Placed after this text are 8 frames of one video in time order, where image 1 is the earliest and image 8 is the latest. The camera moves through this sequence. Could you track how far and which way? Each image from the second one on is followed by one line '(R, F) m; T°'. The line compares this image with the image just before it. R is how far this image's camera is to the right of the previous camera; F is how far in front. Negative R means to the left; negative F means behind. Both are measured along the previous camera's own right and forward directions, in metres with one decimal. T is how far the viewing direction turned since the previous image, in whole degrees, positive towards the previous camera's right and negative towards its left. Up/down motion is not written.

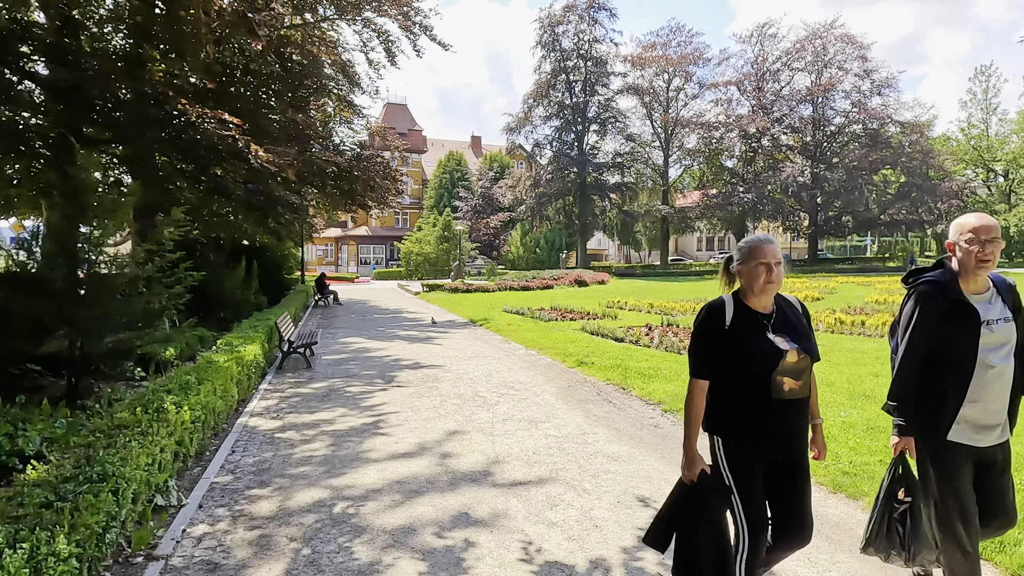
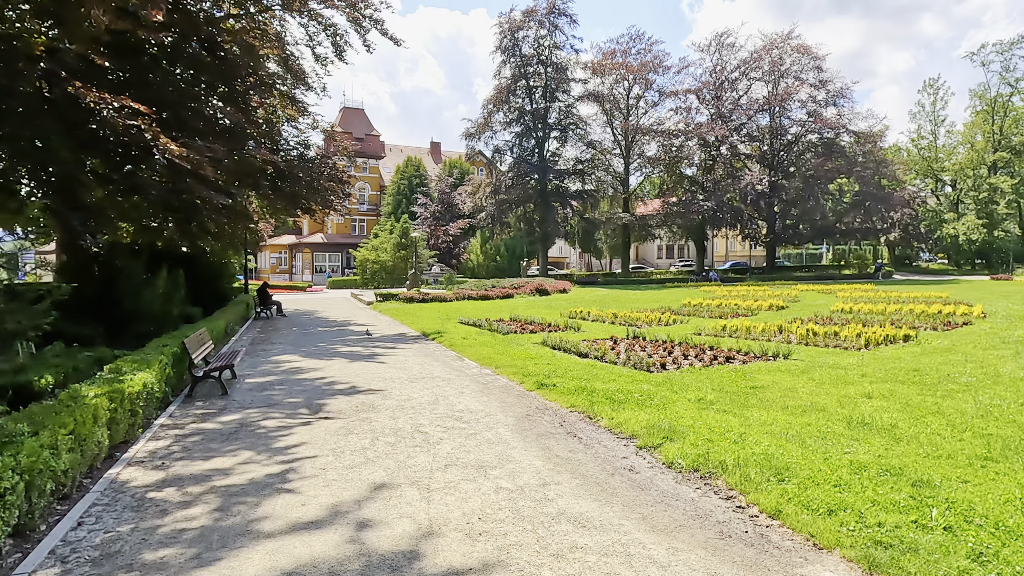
(+0.1, +1.1) m; +3°
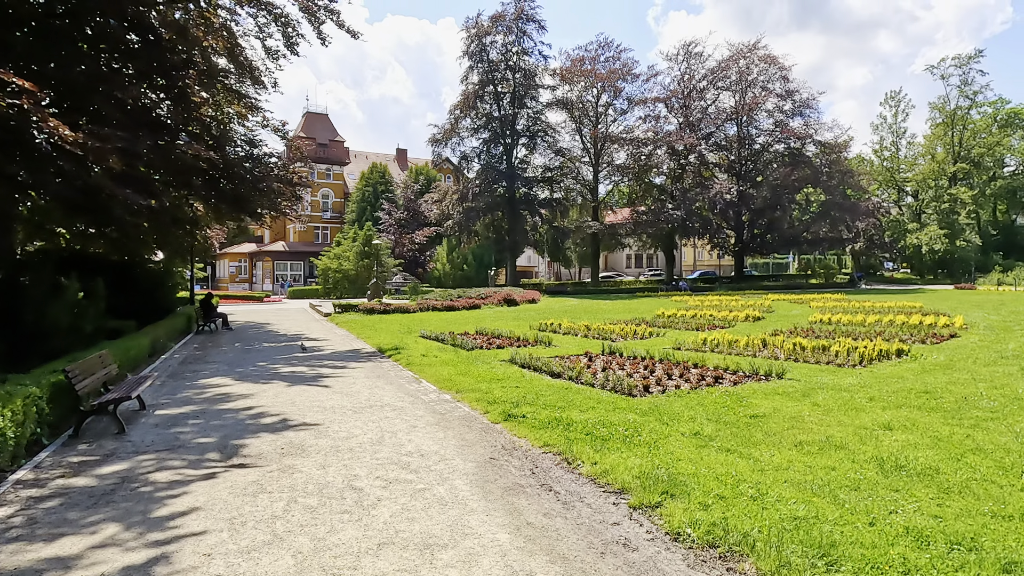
(+0.1, +1.3) m; +3°
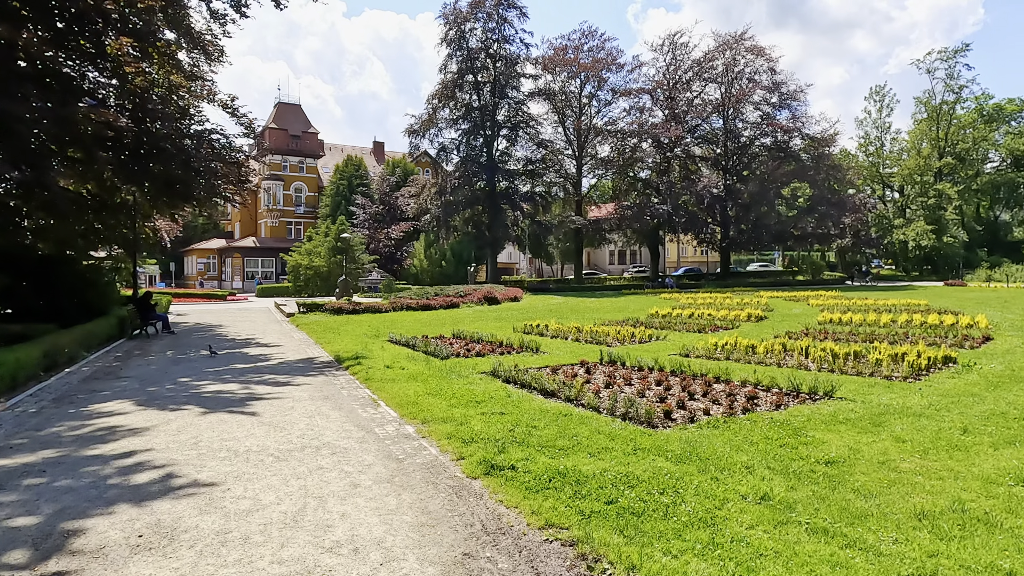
(0.0, +2.1) m; +2°
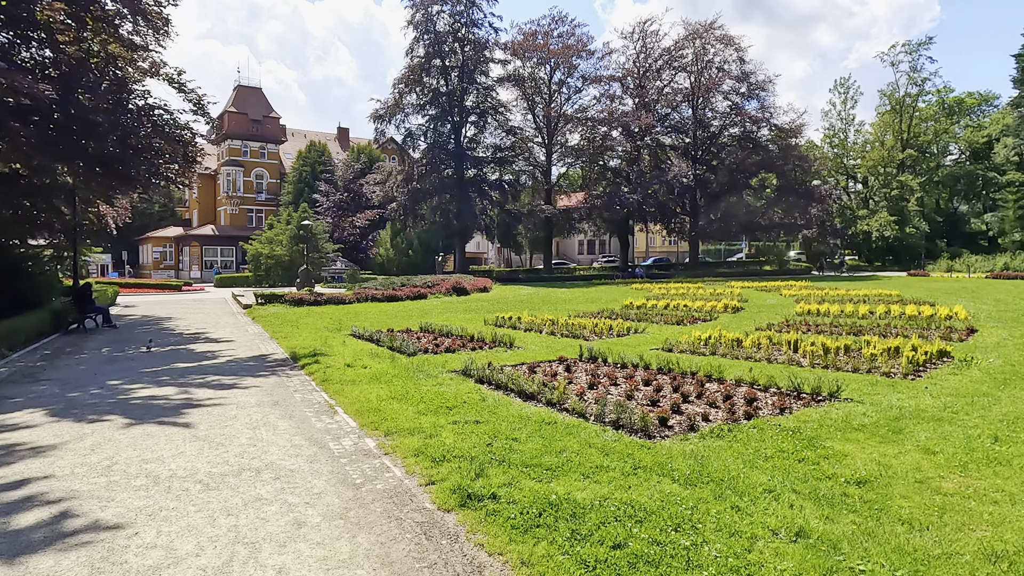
(-0.1, +0.9) m; +3°
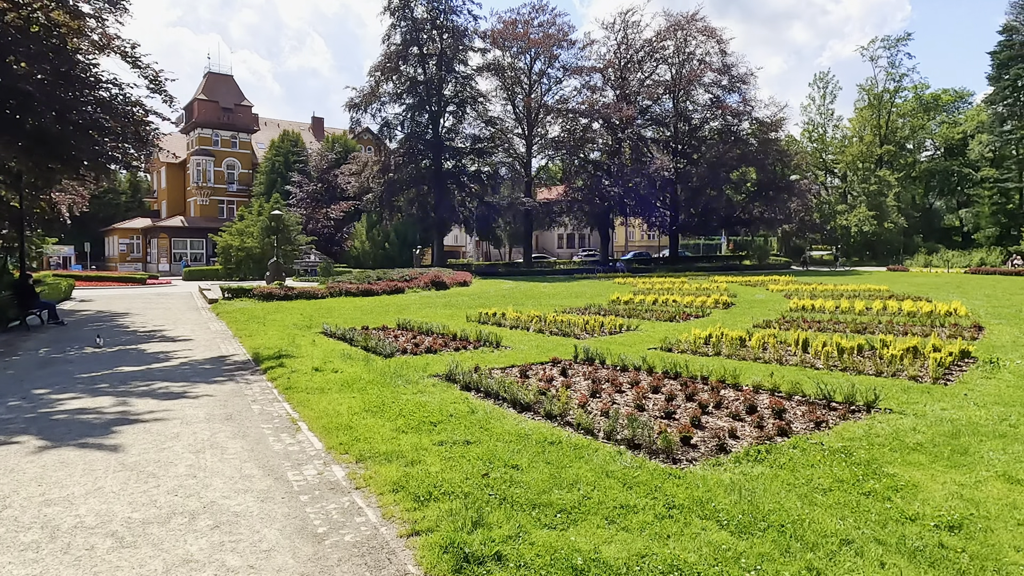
(-0.2, +1.0) m; +2°
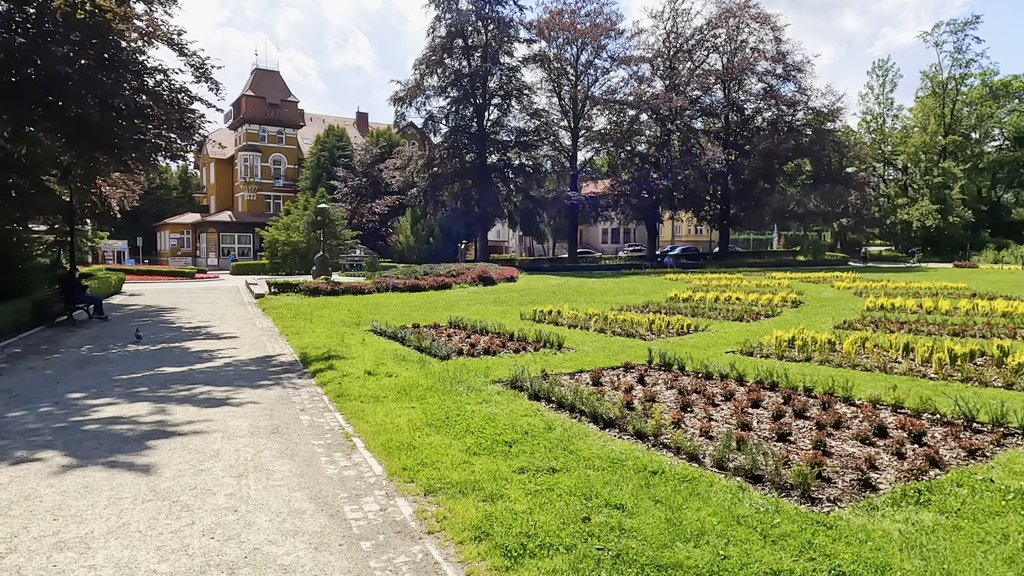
(-0.4, +0.9) m; -3°
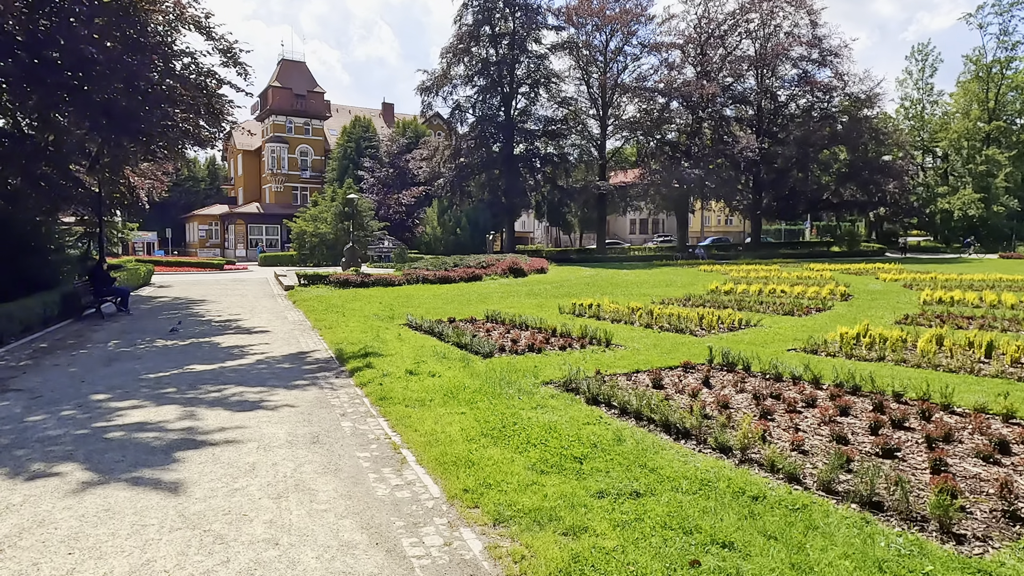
(-0.3, +0.6) m; -2°
